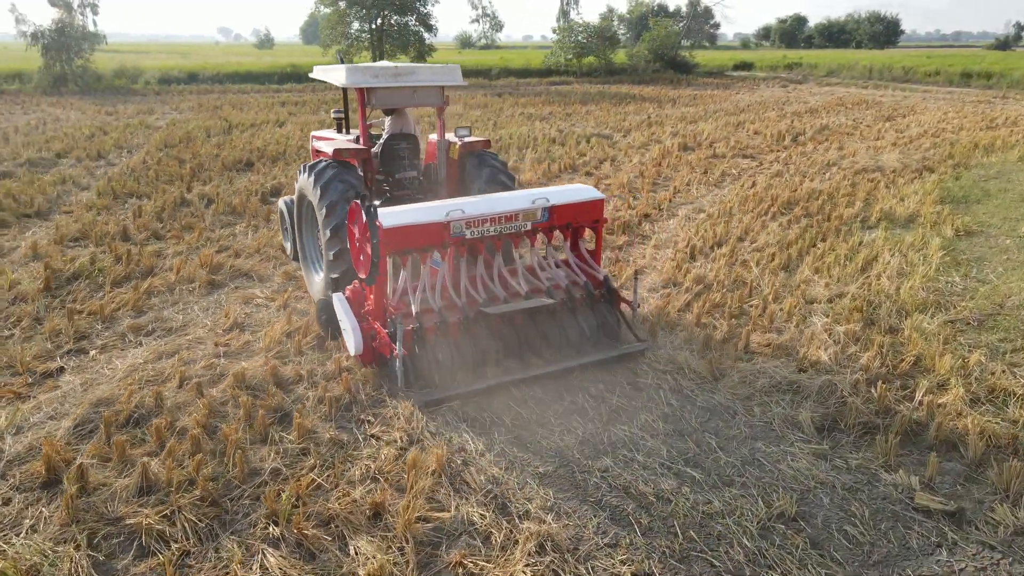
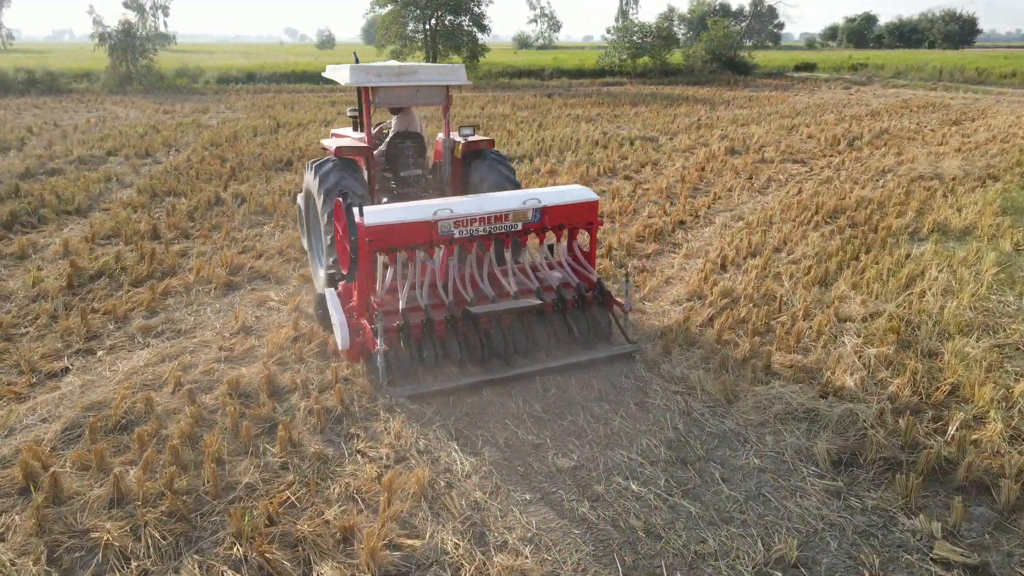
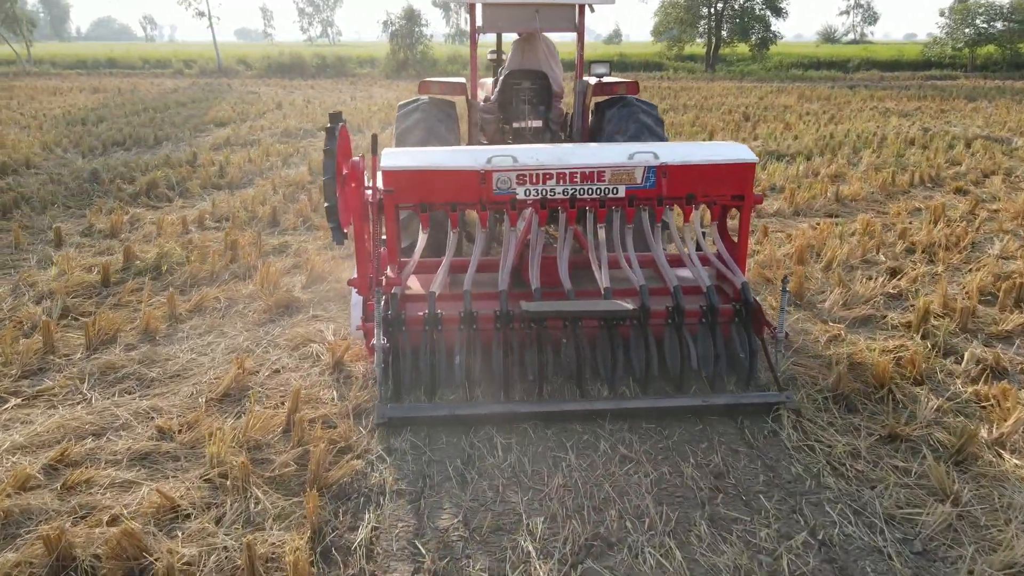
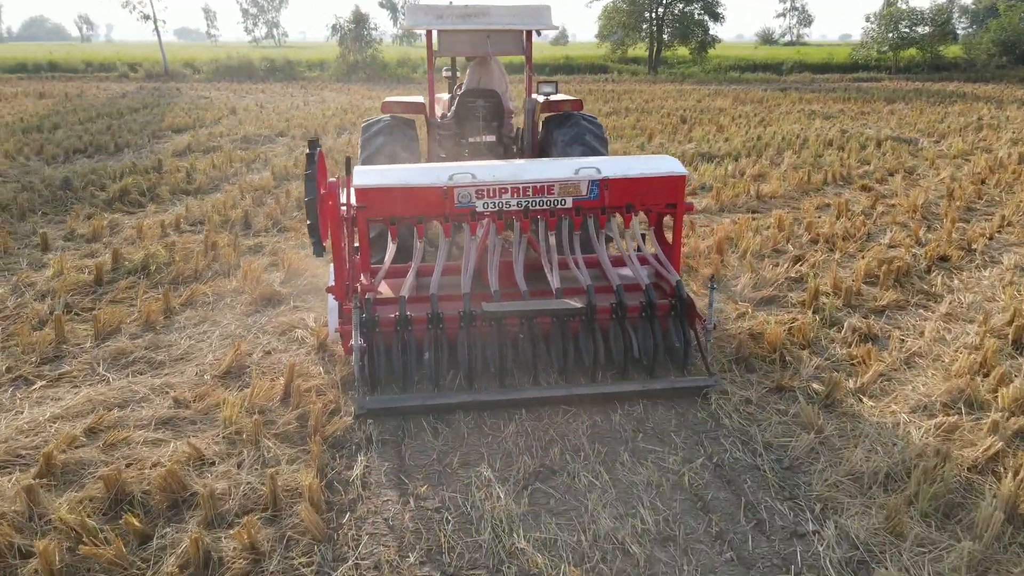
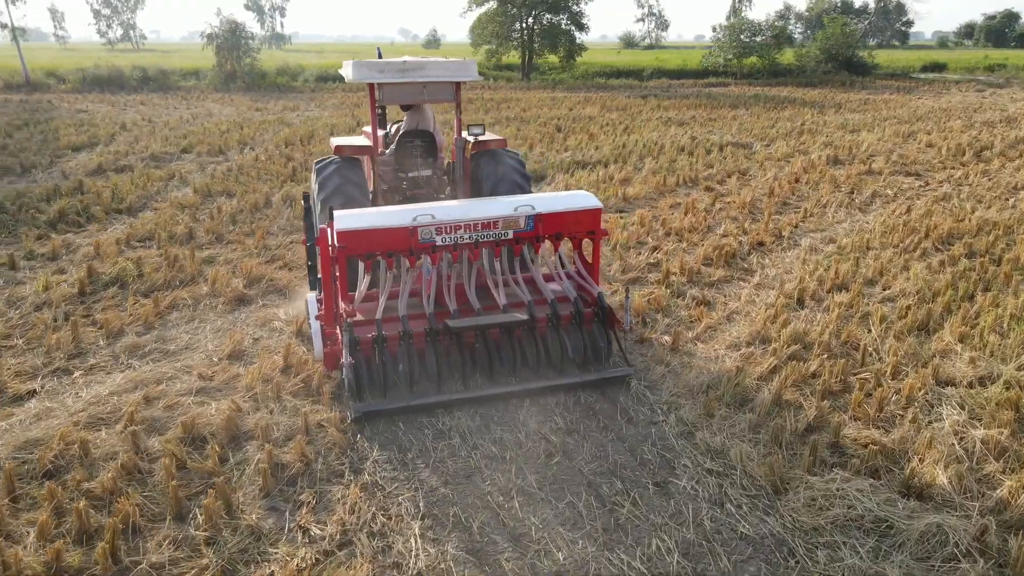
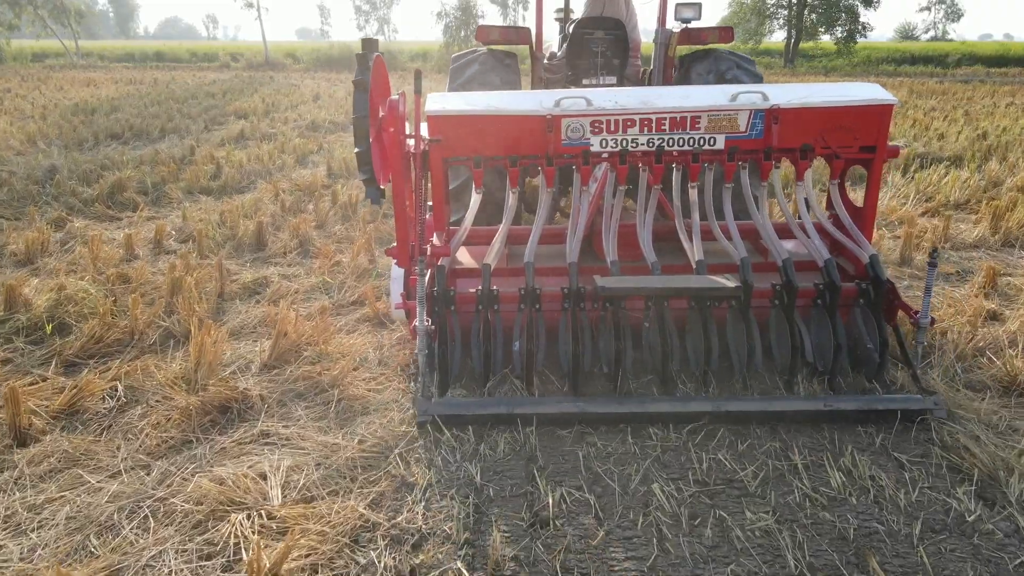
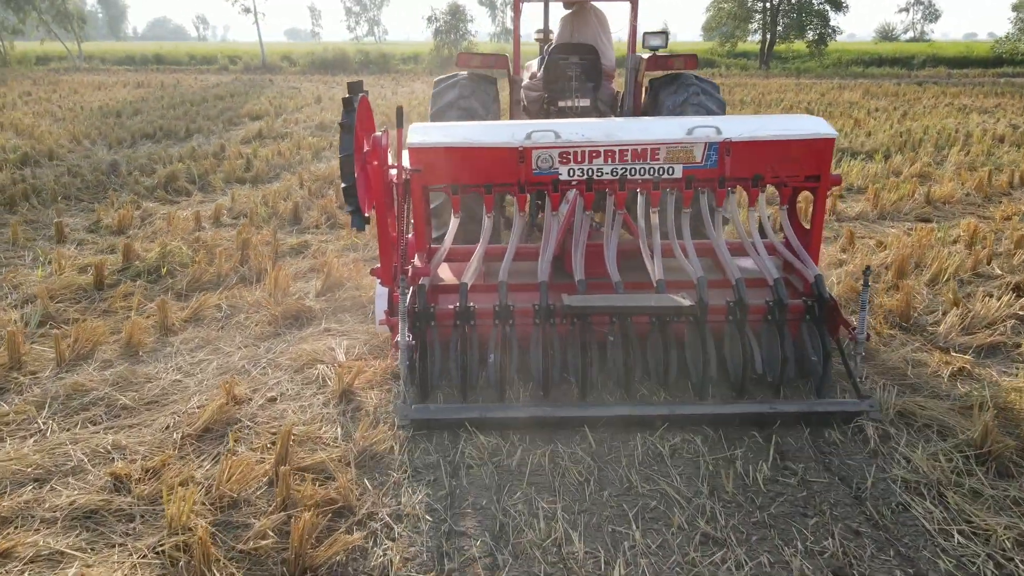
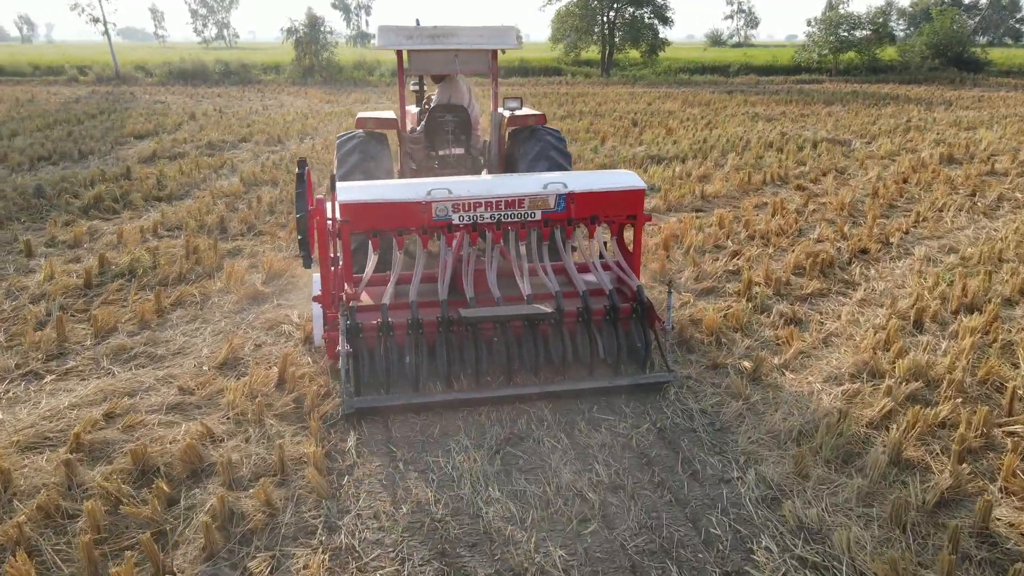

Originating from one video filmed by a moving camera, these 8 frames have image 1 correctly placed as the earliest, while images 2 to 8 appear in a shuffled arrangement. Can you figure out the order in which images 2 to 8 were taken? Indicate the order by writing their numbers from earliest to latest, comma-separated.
2, 5, 8, 4, 3, 7, 6
